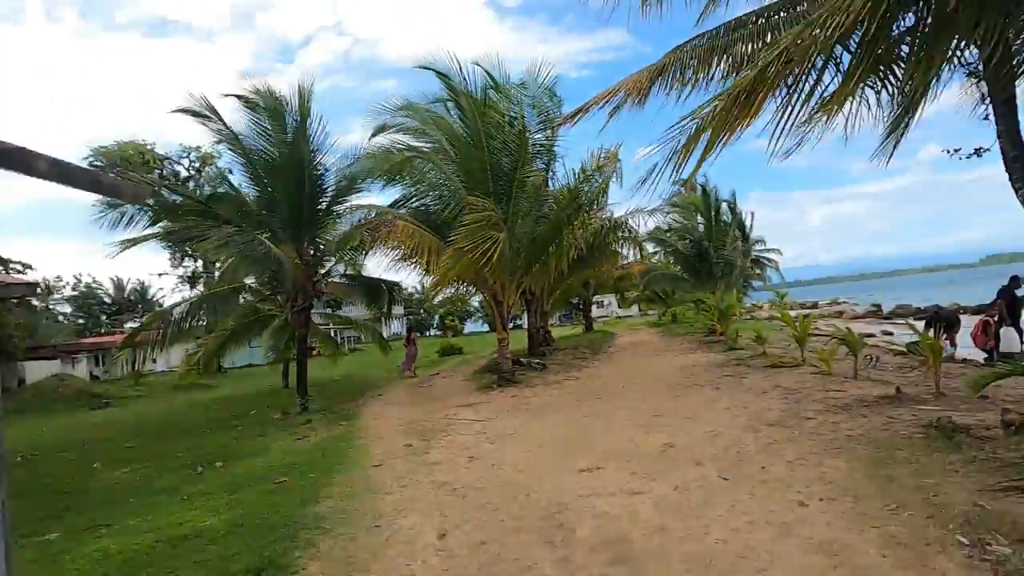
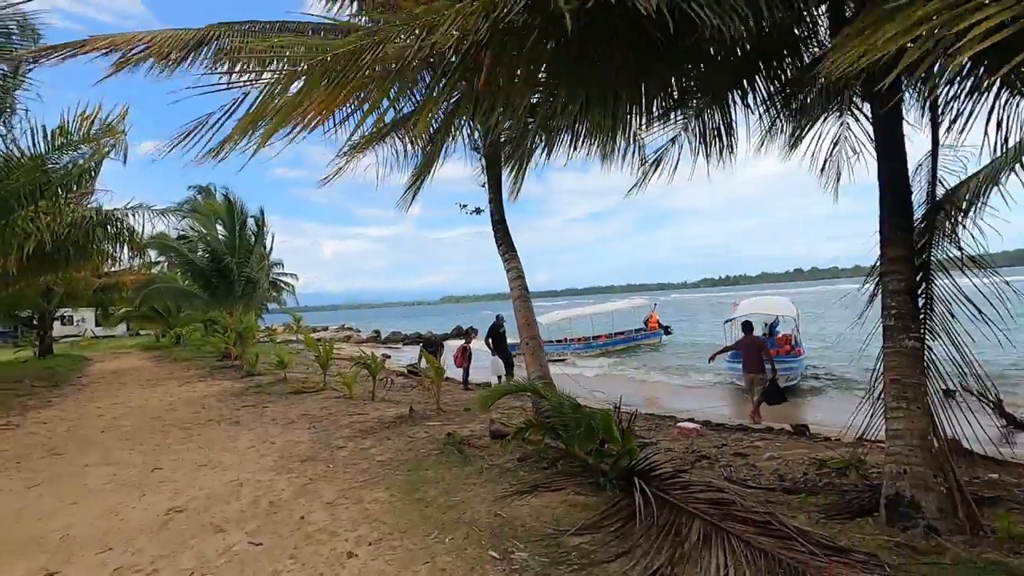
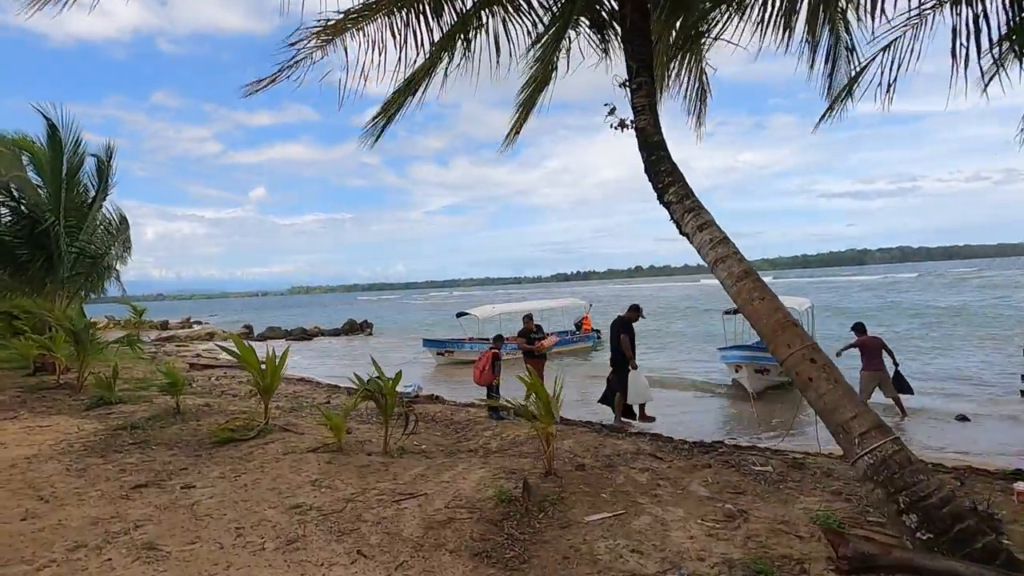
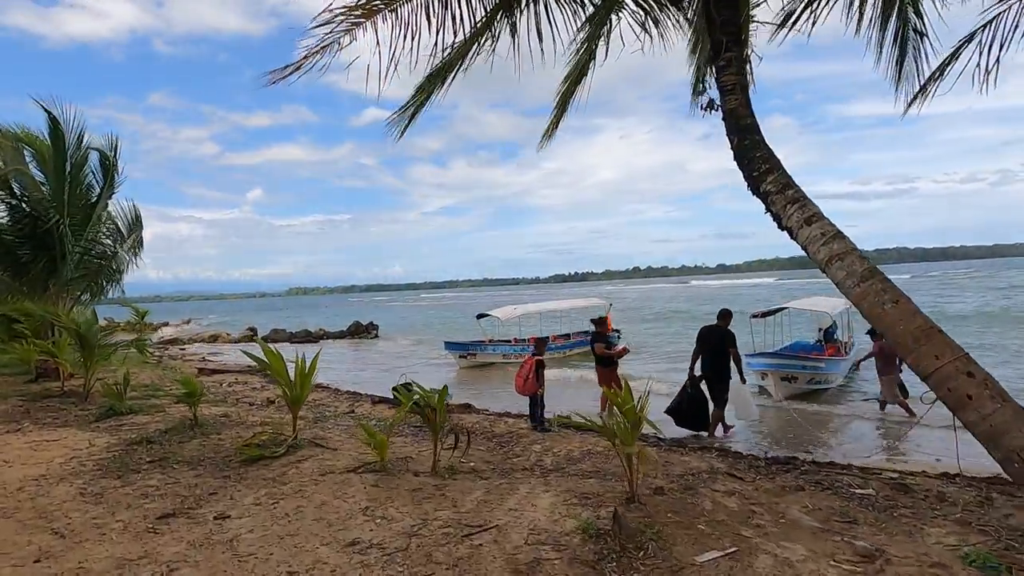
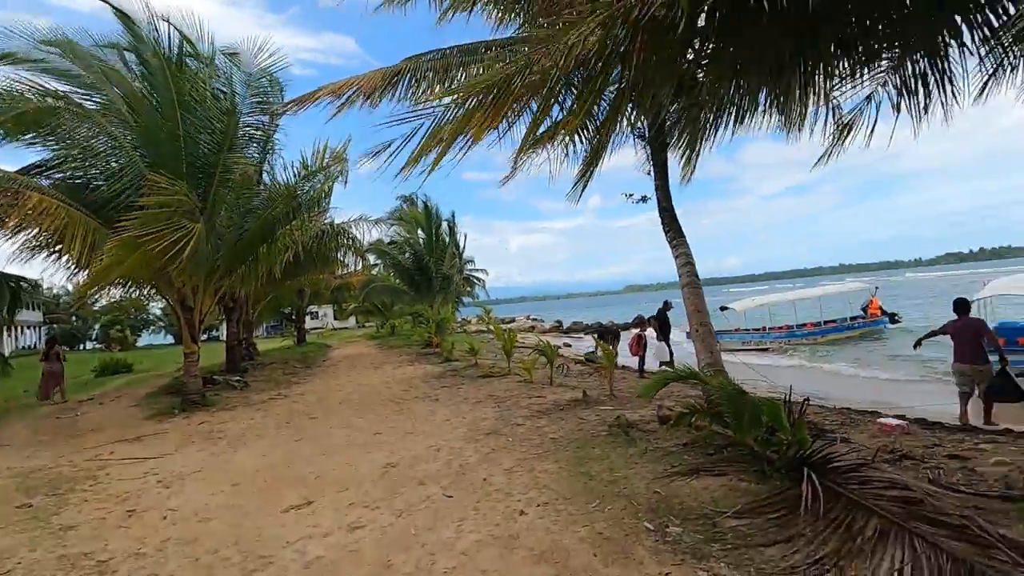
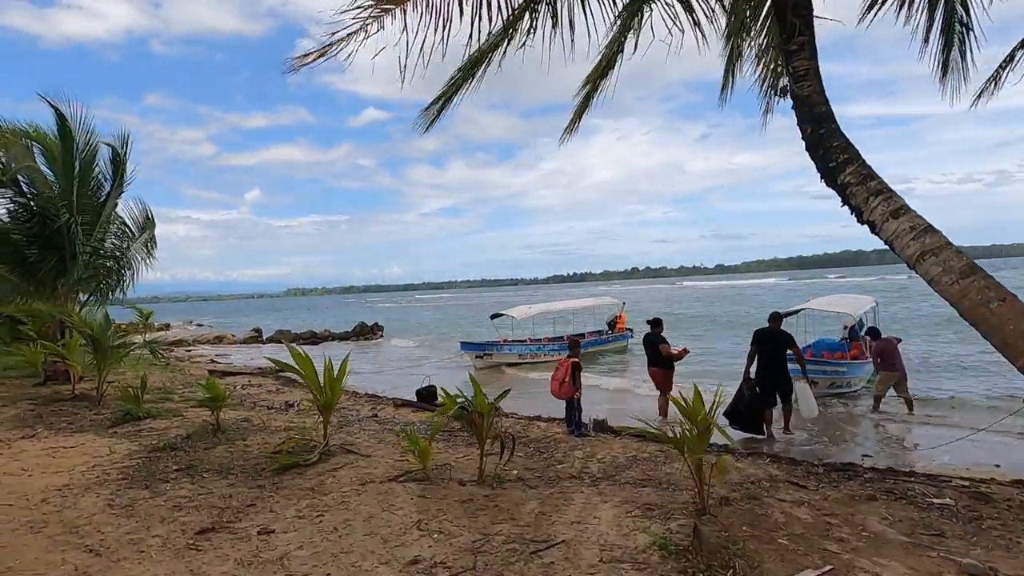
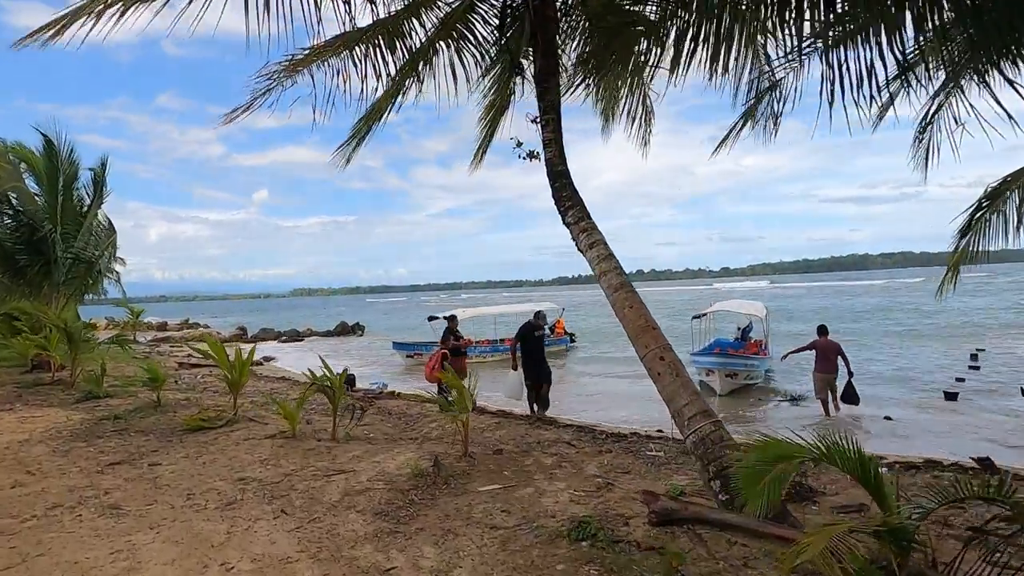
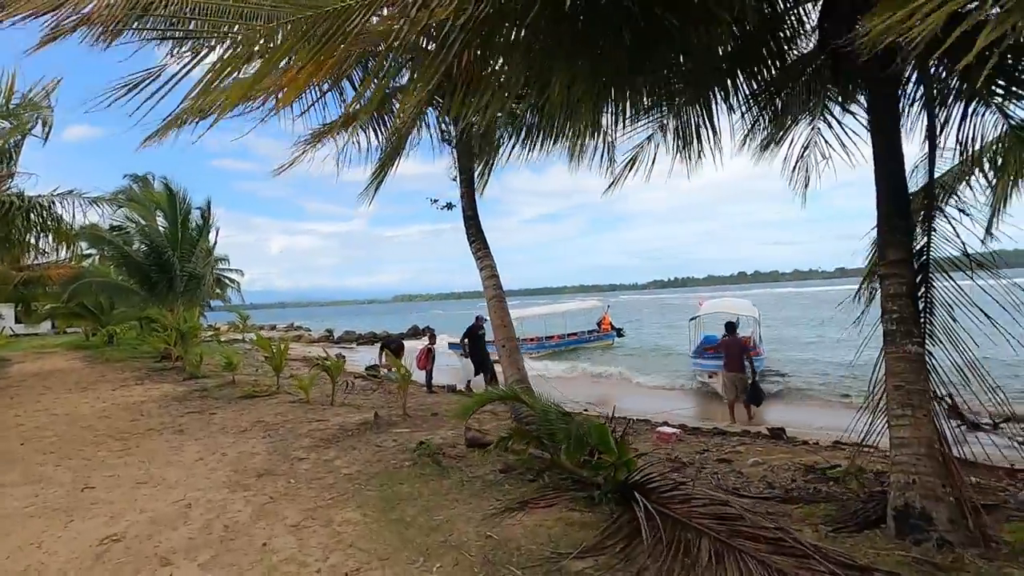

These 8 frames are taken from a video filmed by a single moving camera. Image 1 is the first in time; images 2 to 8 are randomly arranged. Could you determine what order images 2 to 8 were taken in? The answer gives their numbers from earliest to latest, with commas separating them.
5, 2, 8, 7, 3, 4, 6
